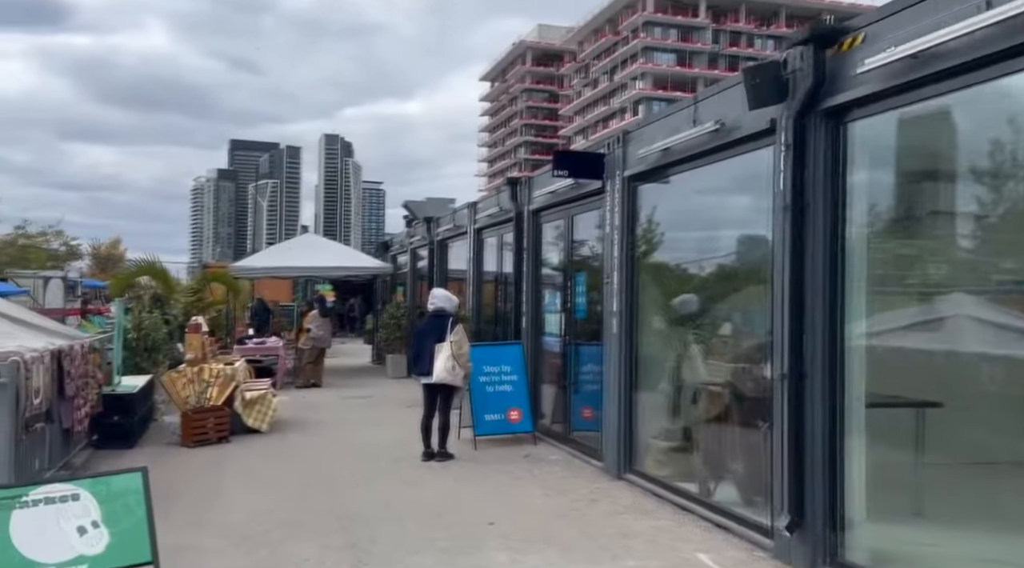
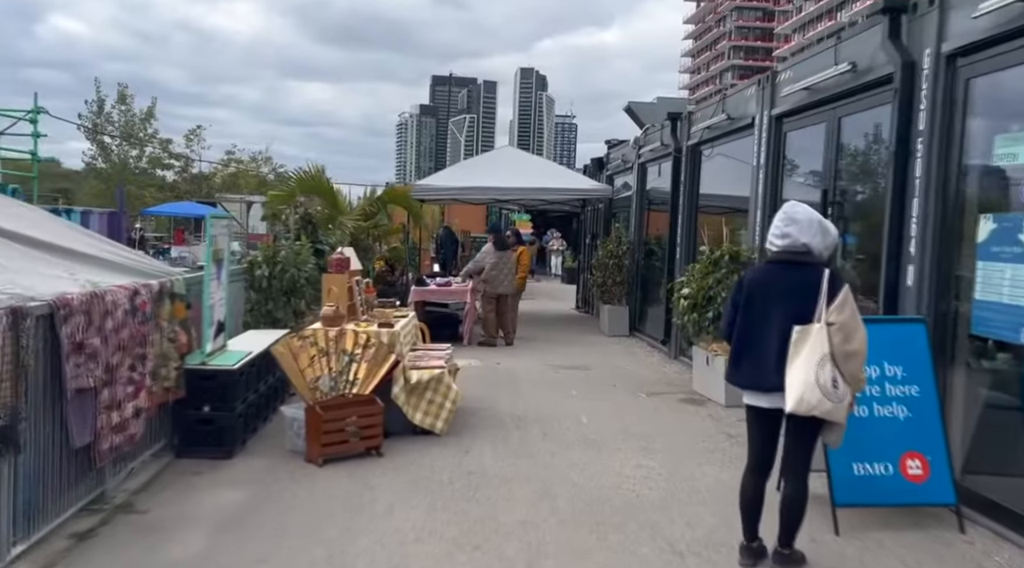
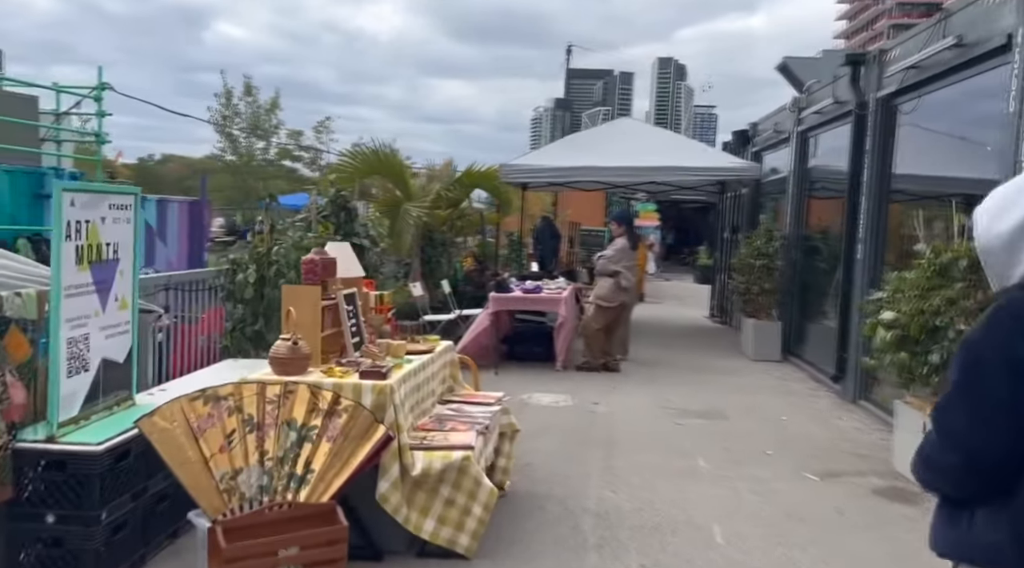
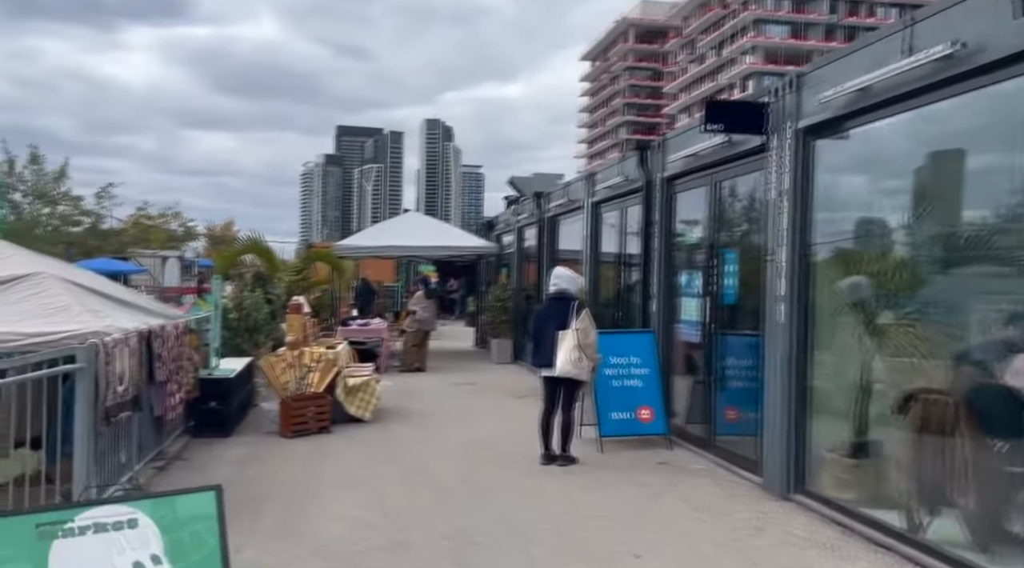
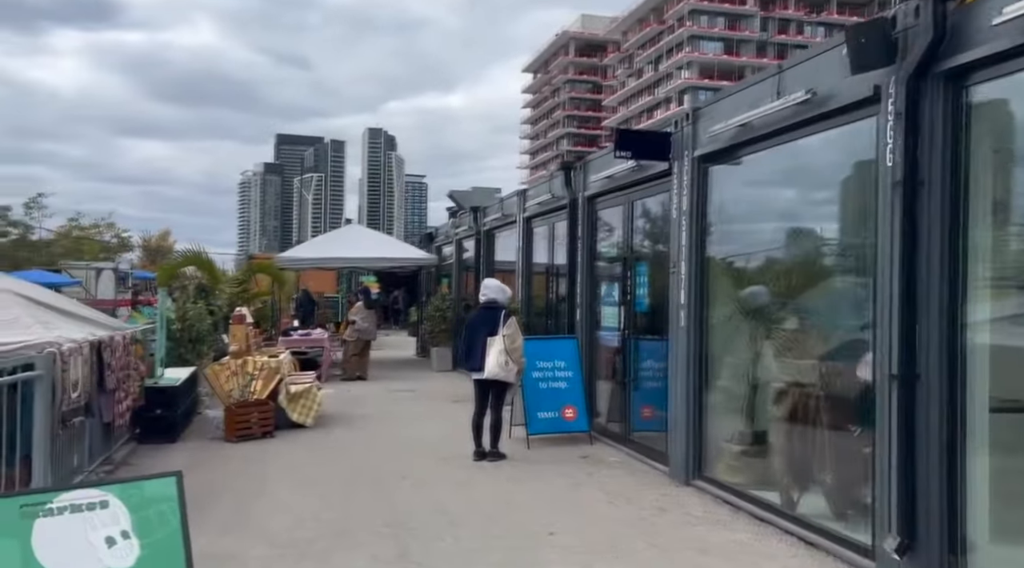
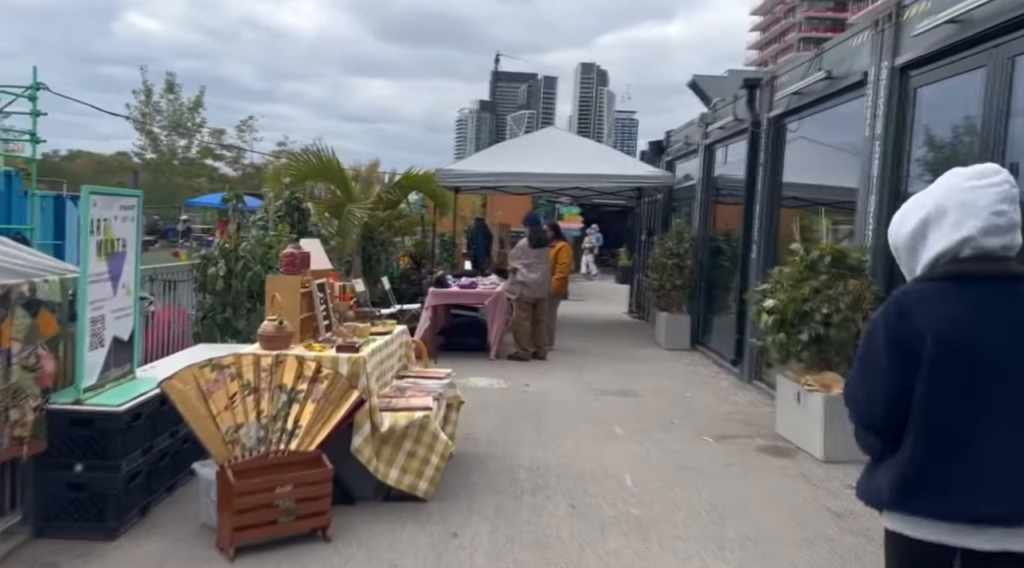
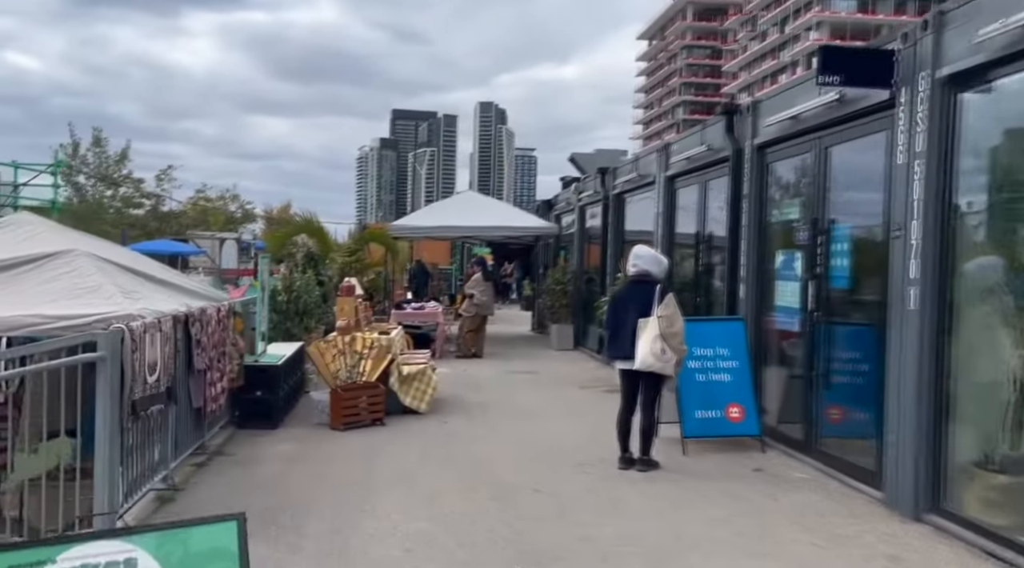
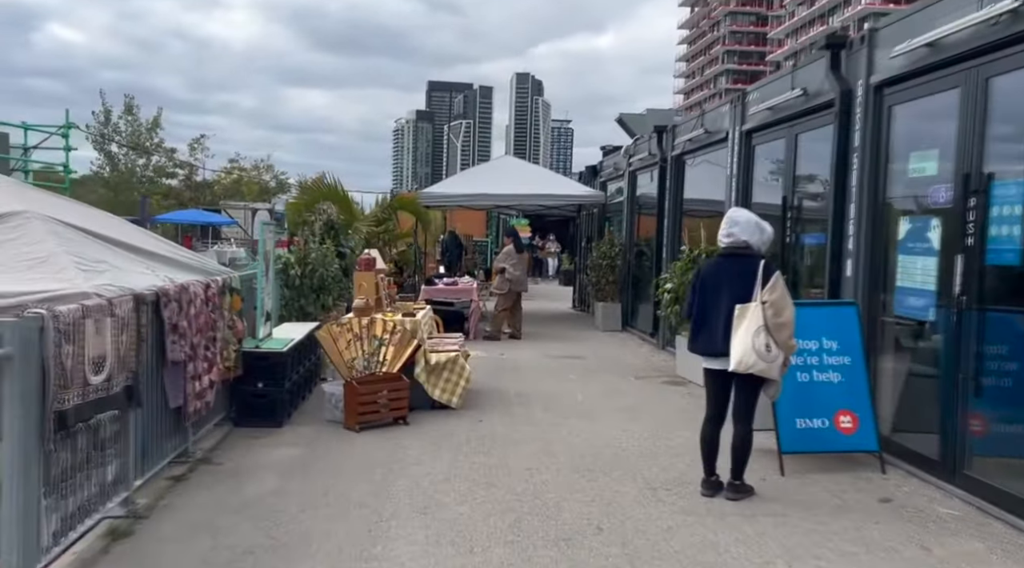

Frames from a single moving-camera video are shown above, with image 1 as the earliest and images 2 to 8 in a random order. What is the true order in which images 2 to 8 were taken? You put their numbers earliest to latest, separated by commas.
5, 4, 7, 8, 2, 6, 3
